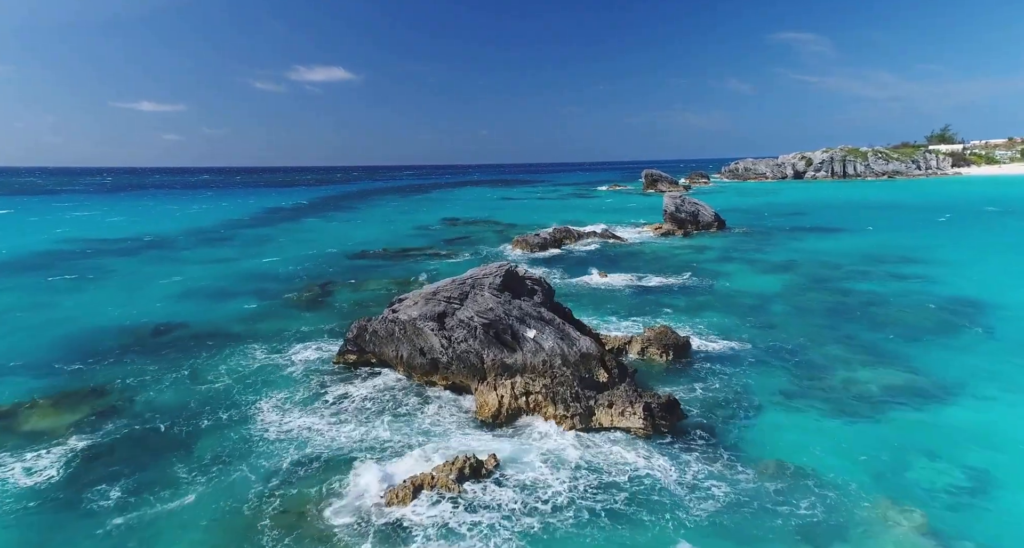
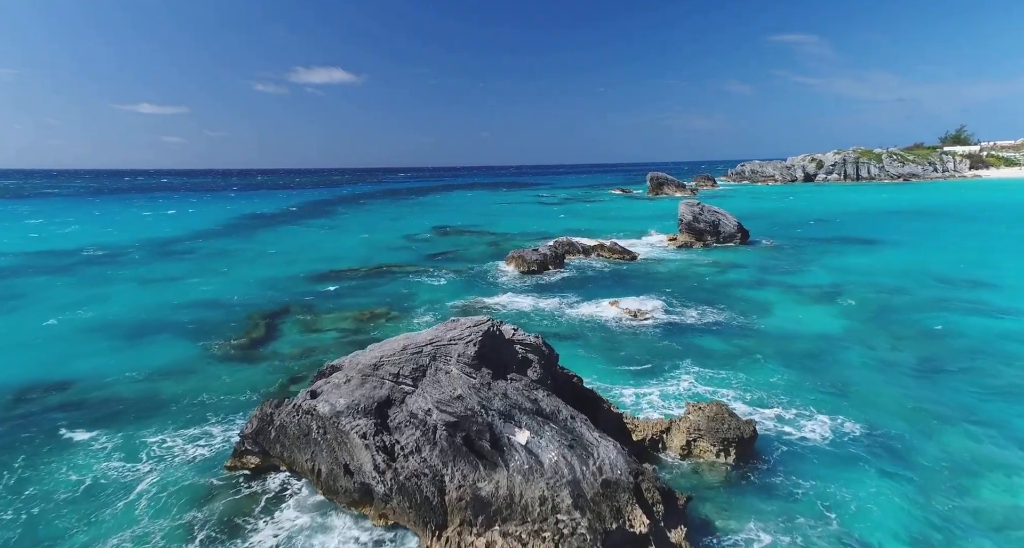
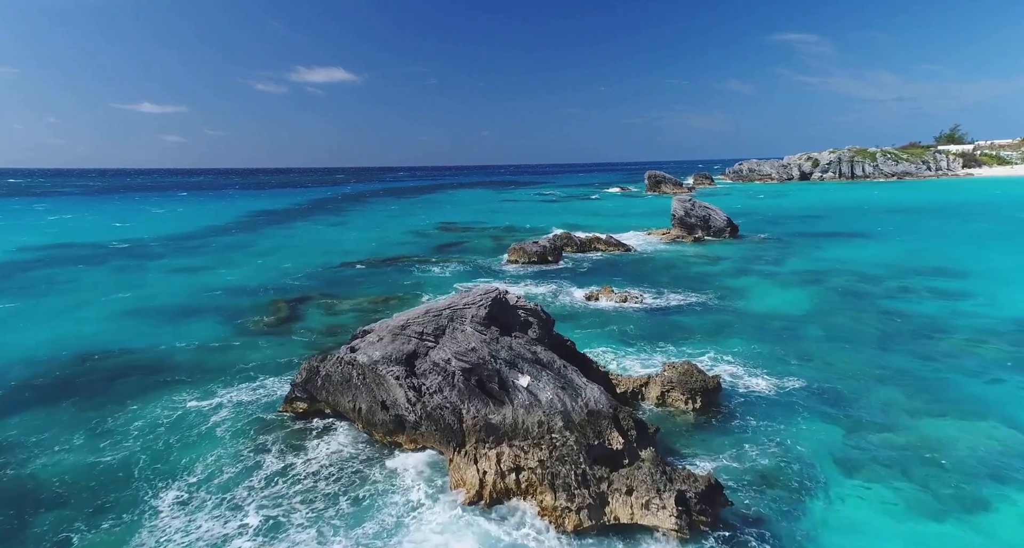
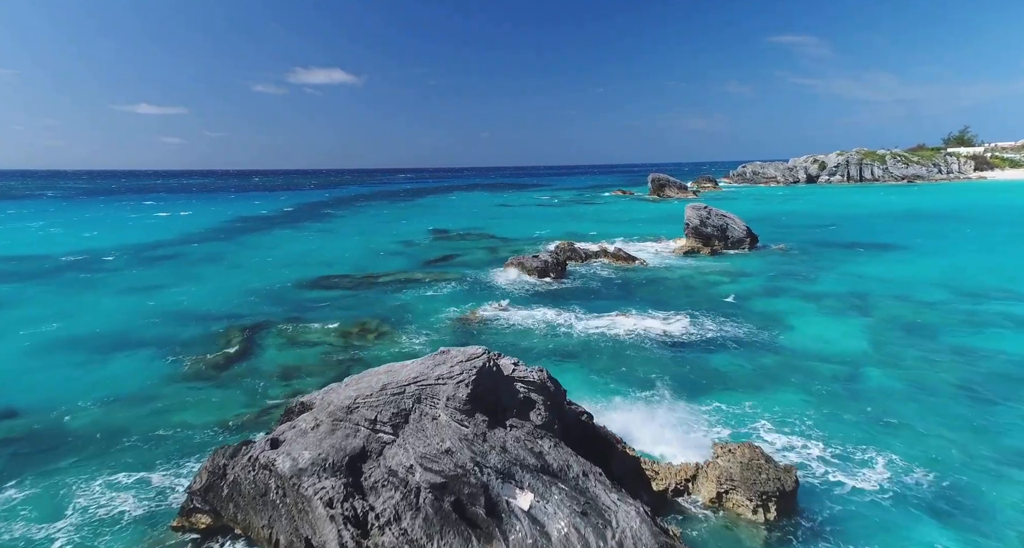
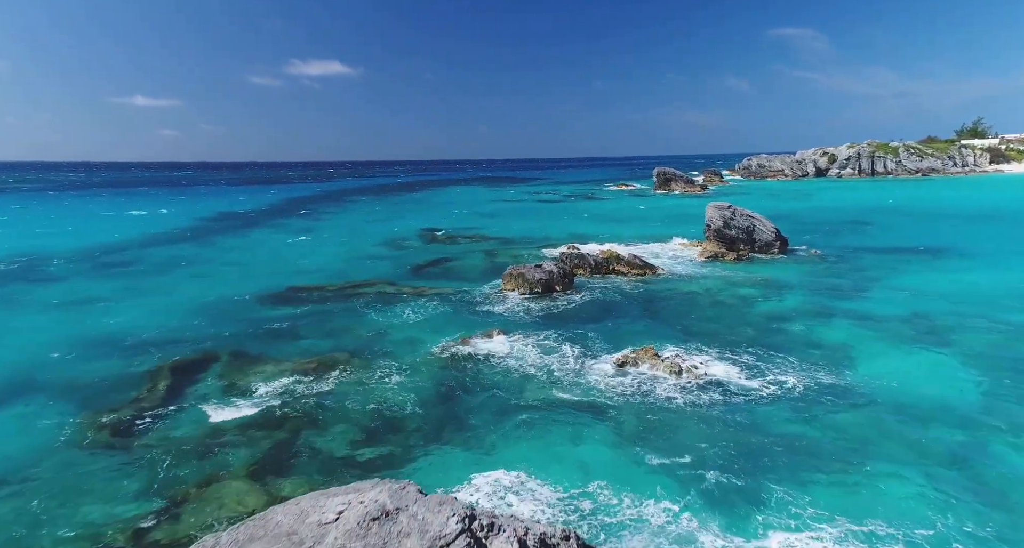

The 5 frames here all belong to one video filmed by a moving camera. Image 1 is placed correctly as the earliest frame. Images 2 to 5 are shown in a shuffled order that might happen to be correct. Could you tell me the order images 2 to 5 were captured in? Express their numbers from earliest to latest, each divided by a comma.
3, 2, 4, 5
